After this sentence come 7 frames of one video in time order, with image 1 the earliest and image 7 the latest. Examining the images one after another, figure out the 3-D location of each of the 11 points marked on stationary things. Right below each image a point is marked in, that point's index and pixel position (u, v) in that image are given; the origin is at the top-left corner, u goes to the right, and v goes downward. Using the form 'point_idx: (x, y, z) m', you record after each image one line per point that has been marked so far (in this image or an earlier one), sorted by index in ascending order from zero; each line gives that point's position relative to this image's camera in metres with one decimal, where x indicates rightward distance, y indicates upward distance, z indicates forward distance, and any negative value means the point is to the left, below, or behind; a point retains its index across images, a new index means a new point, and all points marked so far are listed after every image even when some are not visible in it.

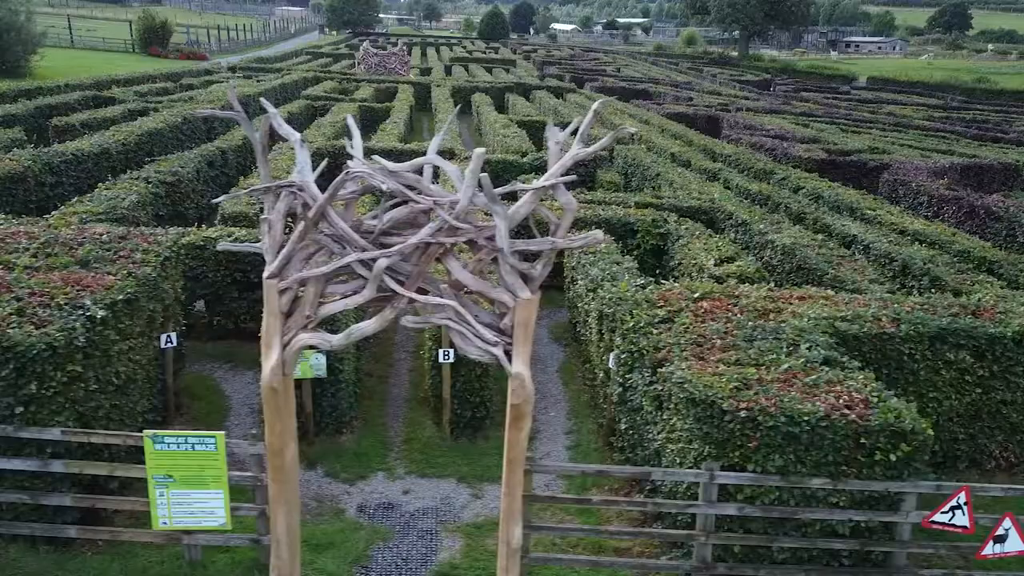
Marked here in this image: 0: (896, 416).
0: (+3.2, -1.1, +7.0) m
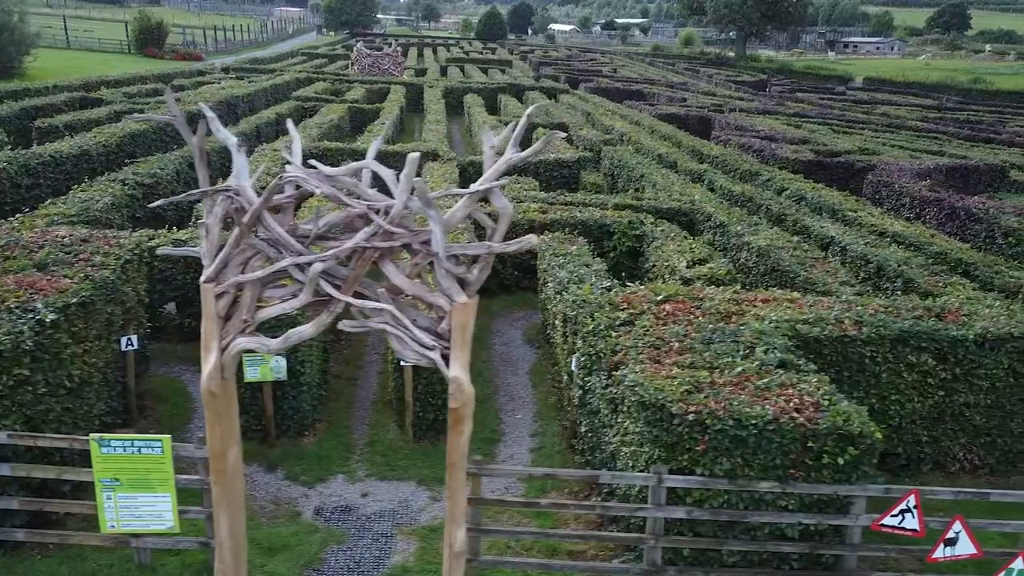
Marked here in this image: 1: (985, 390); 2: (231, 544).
0: (+2.8, -1.1, +7.0) m
1: (+5.4, -1.2, +9.7) m
2: (-2.1, -1.9, +6.4) m
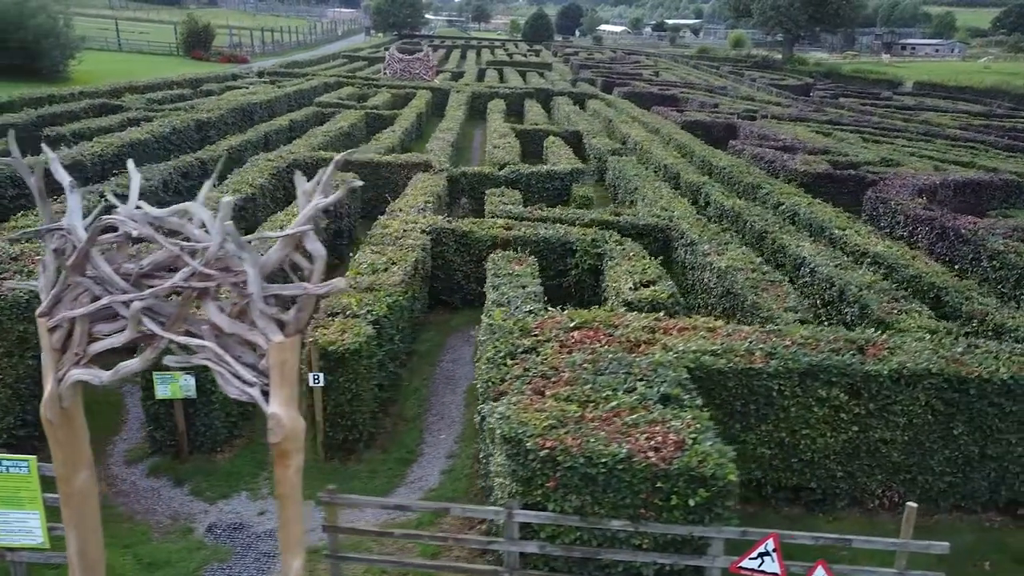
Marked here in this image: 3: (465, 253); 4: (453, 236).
0: (+1.6, -1.4, +7.0) m
1: (+4.4, -1.5, +9.5) m
2: (-3.4, -2.2, +6.6) m
3: (-0.8, +0.6, +15.2) m
4: (-1.1, +0.9, +15.1) m
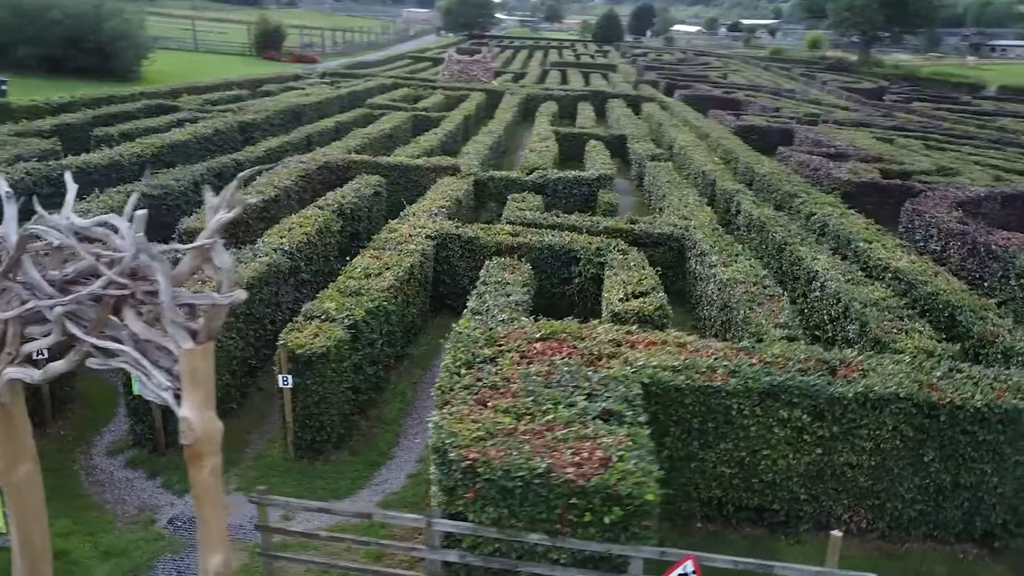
0: (+0.9, -1.6, +7.0) m
1: (+3.9, -1.8, +9.2) m
2: (-4.1, -2.2, +7.1) m
3: (-0.8, +0.5, +15.4) m
4: (-1.0, +0.8, +15.3) m
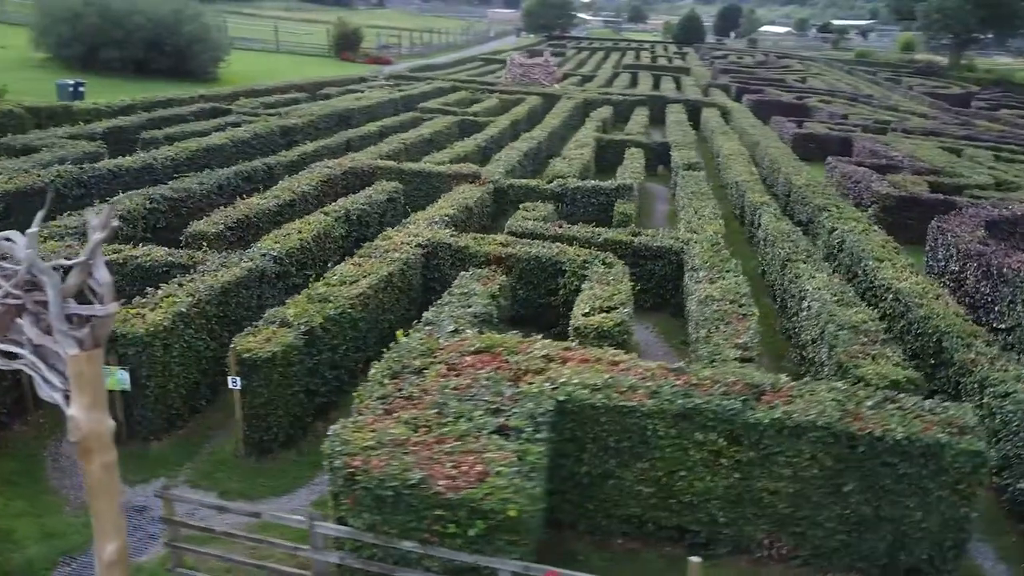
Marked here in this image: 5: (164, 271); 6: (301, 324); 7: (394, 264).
0: (-0.2, -1.8, +7.3) m
1: (+3.0, -2.1, +9.2) m
2: (-5.2, -2.2, +7.8) m
3: (-1.0, +0.4, +15.8) m
4: (-1.2, +0.7, +15.7) m
5: (-5.4, +0.3, +13.2) m
6: (-2.8, -0.5, +11.2) m
7: (-2.0, +0.4, +14.3) m
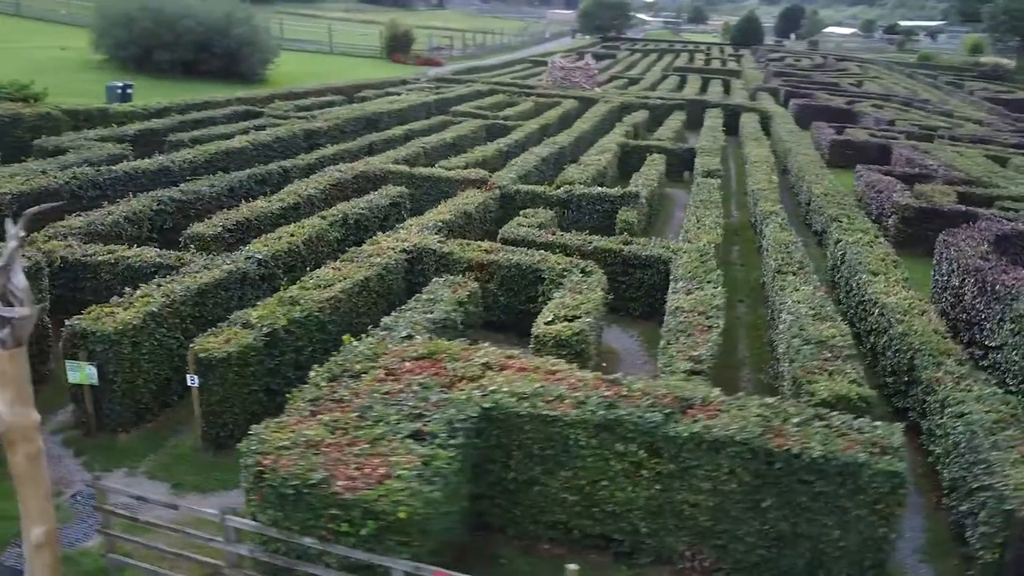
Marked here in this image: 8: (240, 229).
0: (-1.2, -1.9, +7.7) m
1: (+2.2, -2.3, +9.4) m
2: (-6.1, -2.2, +8.6) m
3: (-1.3, +0.3, +16.2) m
4: (-1.5, +0.6, +16.1) m
5: (-5.9, +0.3, +13.9) m
6: (-3.5, -0.5, +11.7) m
7: (-2.4, +0.3, +14.7) m
8: (-5.6, +1.2, +17.3) m
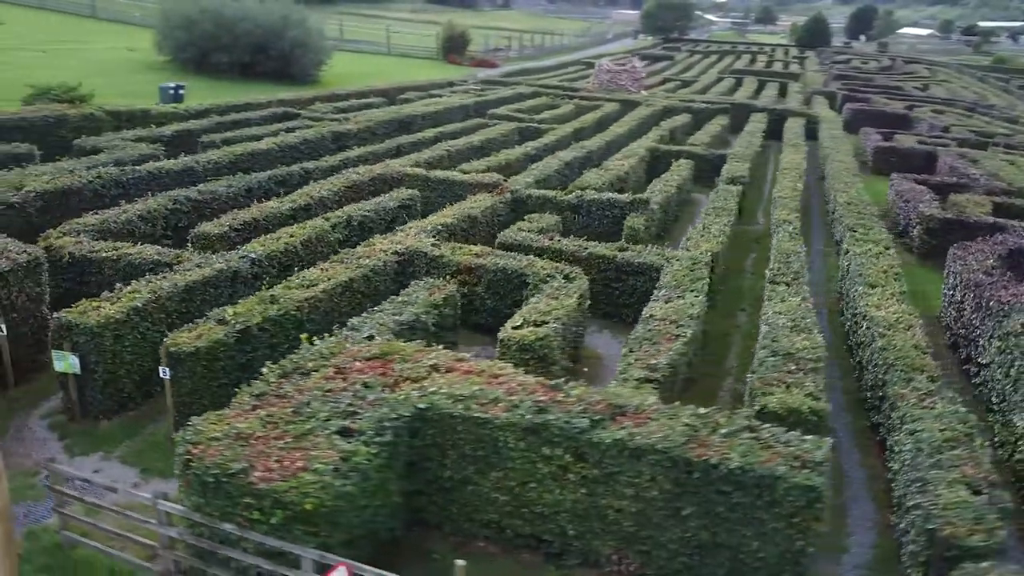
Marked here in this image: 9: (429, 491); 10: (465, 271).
0: (-2.1, -1.9, +8.2) m
1: (+1.3, -2.4, +9.6) m
2: (-7.0, -2.1, +9.4) m
3: (-1.5, +0.3, +16.6) m
4: (-1.7, +0.6, +16.6) m
5: (-6.3, +0.3, +14.7) m
6: (-4.1, -0.5, +12.4) m
7: (-2.7, +0.3, +15.3) m
8: (-5.7, +1.3, +18.1) m
9: (-1.0, -2.5, +10.4) m
10: (-0.9, +0.3, +16.3) m
